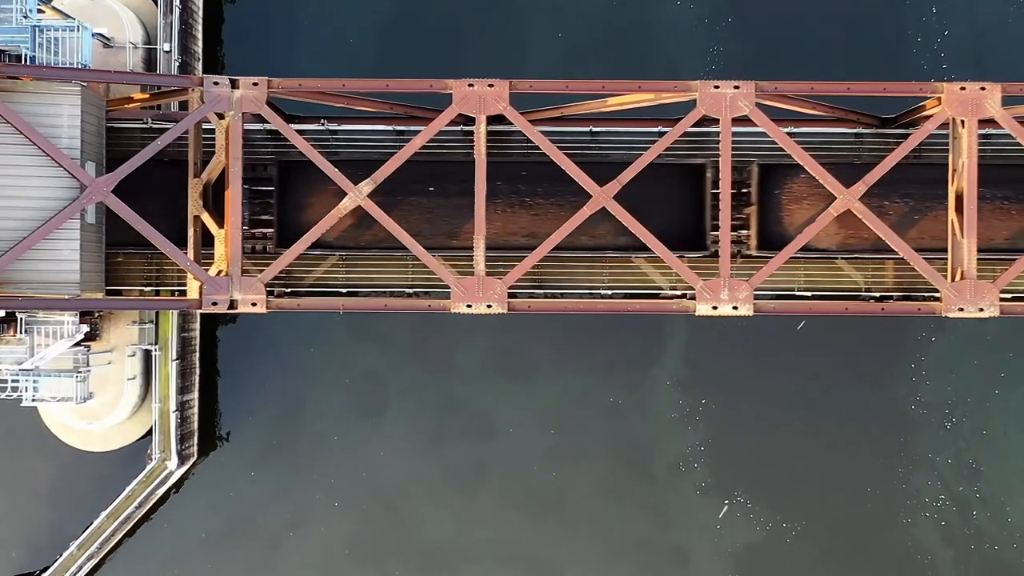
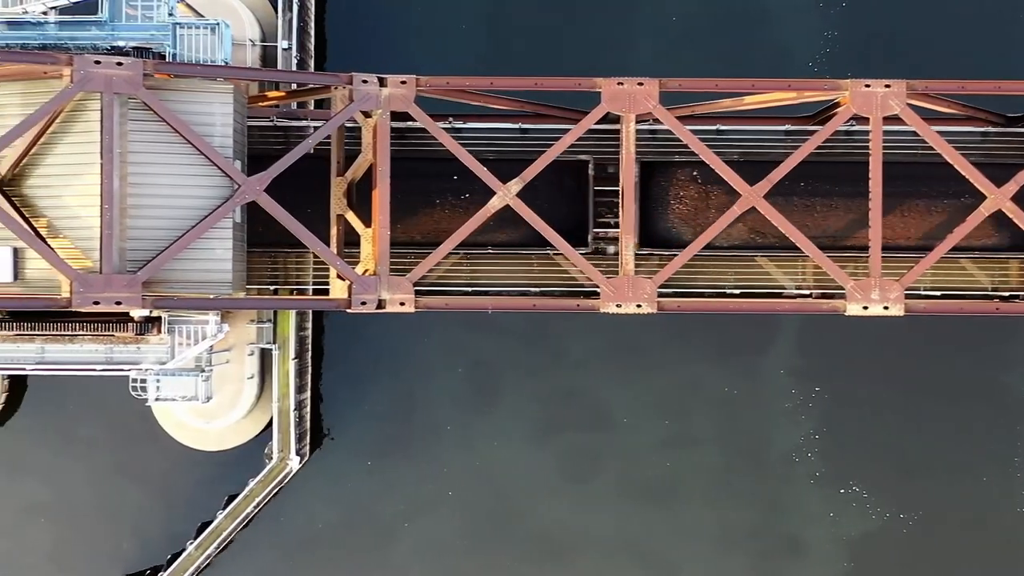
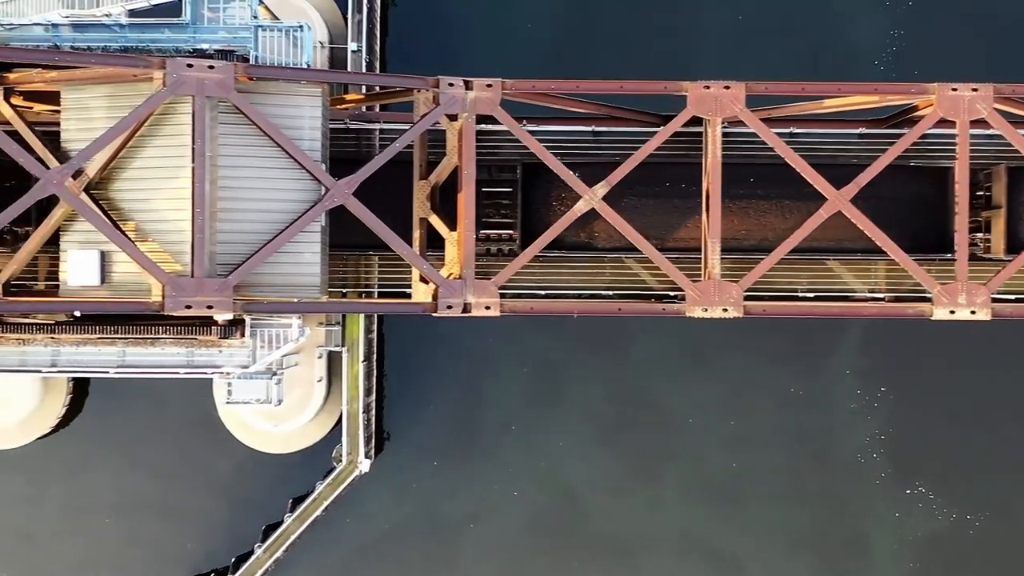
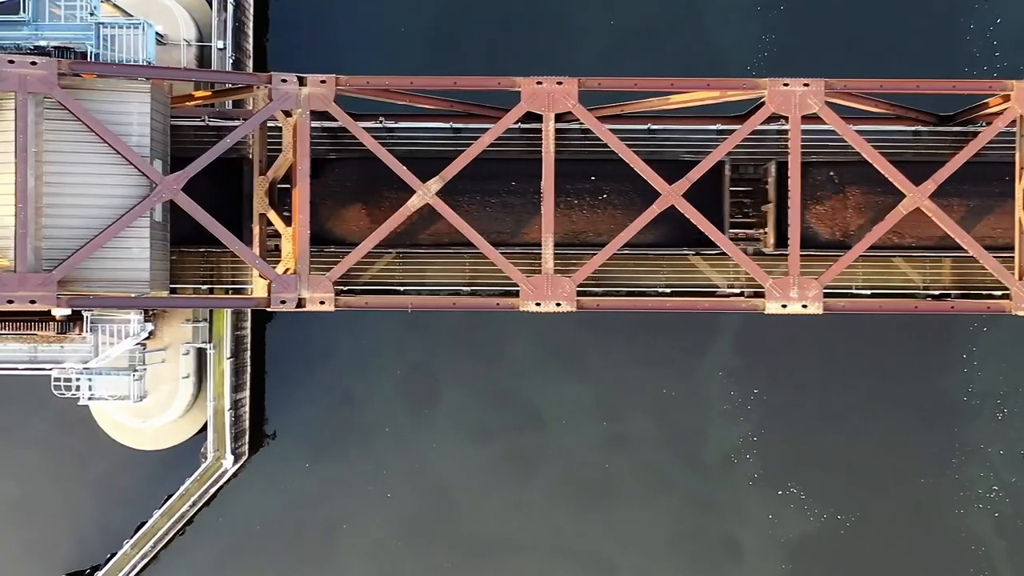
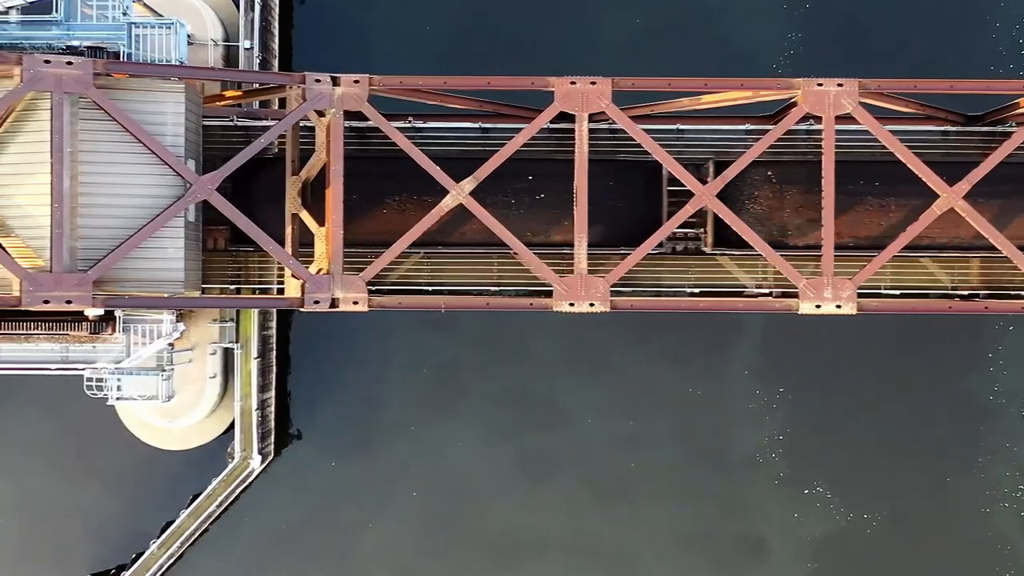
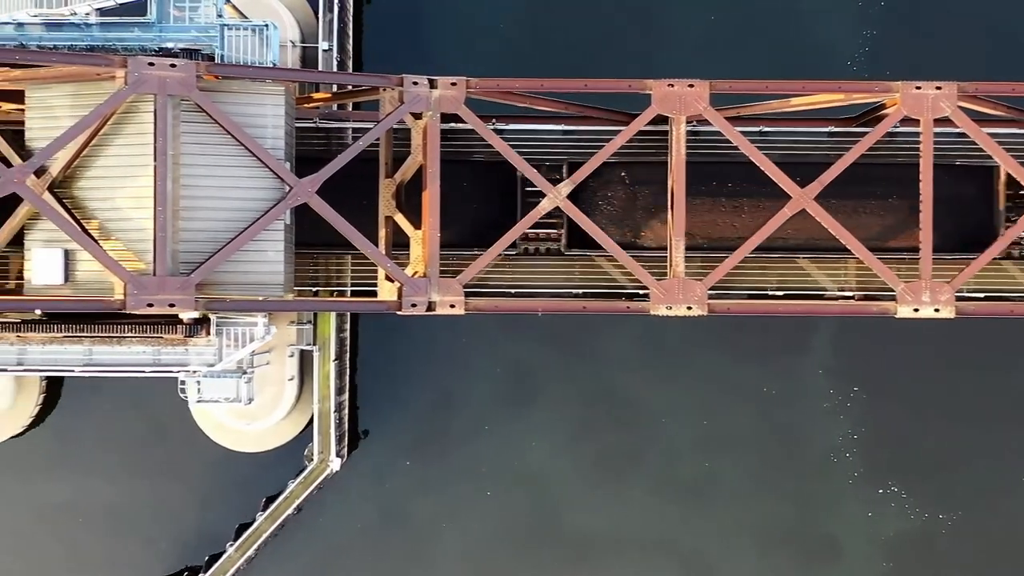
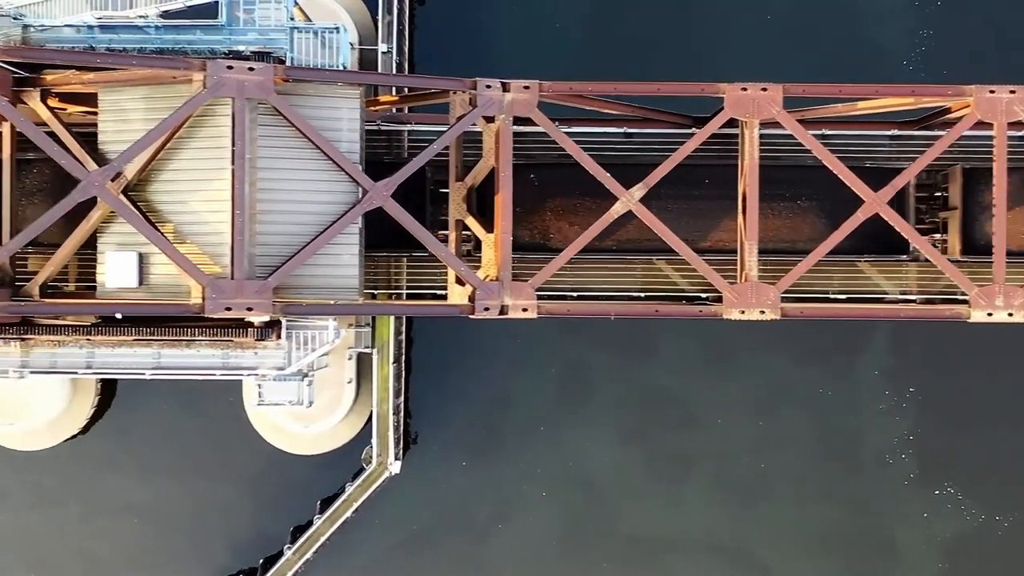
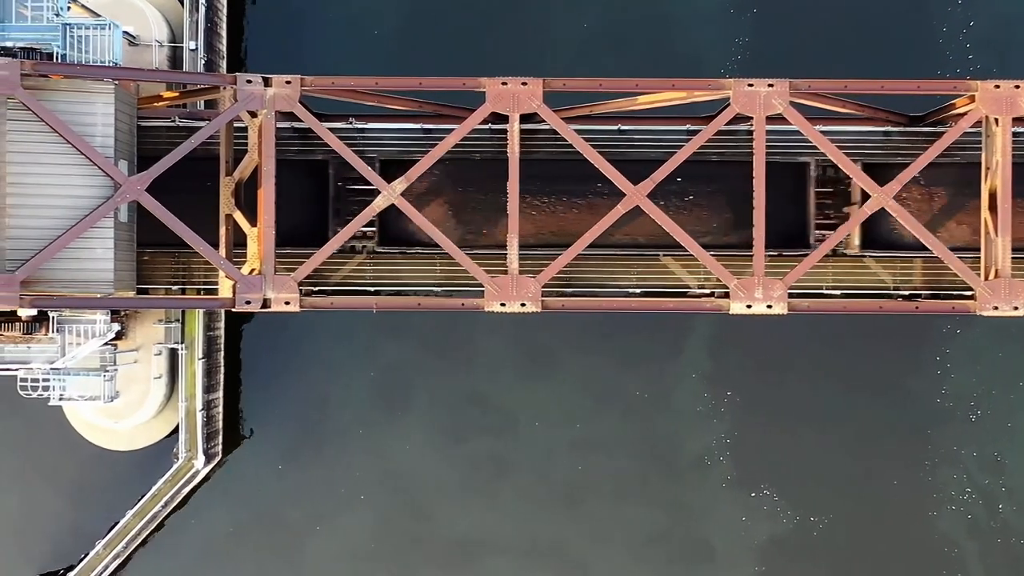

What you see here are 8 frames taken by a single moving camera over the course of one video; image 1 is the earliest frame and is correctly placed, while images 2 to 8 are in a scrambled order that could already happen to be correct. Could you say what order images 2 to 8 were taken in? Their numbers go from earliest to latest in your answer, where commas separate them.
8, 4, 5, 2, 6, 3, 7
